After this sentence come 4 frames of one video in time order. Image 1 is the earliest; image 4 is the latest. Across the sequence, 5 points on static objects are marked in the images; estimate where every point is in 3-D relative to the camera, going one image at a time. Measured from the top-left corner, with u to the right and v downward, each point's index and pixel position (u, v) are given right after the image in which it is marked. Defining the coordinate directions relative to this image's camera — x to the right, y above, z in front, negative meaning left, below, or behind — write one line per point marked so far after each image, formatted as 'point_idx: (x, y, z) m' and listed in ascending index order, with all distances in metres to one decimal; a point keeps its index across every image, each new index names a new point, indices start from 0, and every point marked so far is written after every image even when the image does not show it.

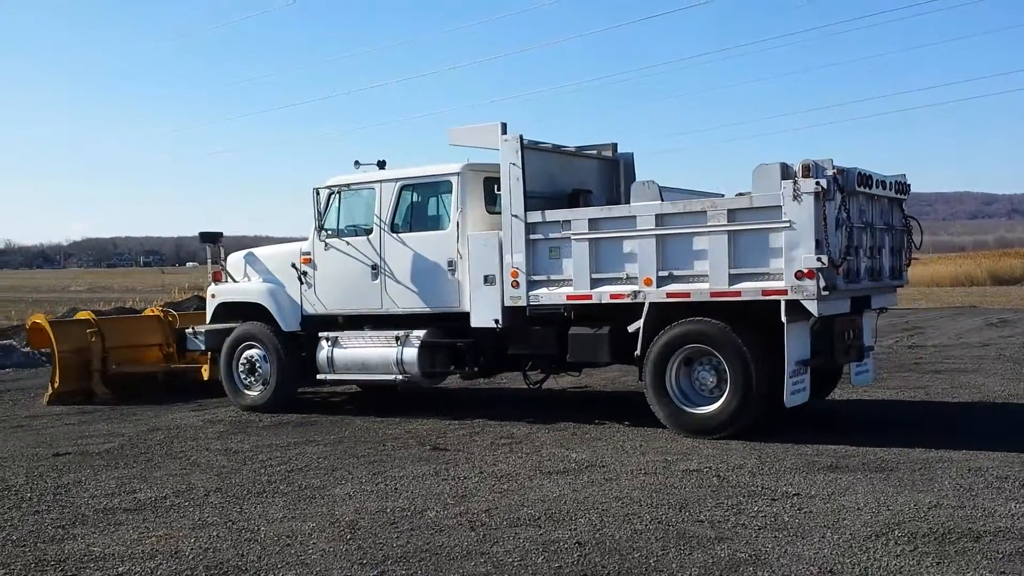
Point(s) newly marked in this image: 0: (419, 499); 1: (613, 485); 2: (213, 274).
0: (-0.6, -1.4, +7.1) m
1: (+0.7, -1.4, +7.5) m
2: (-3.8, +0.2, +13.5) m
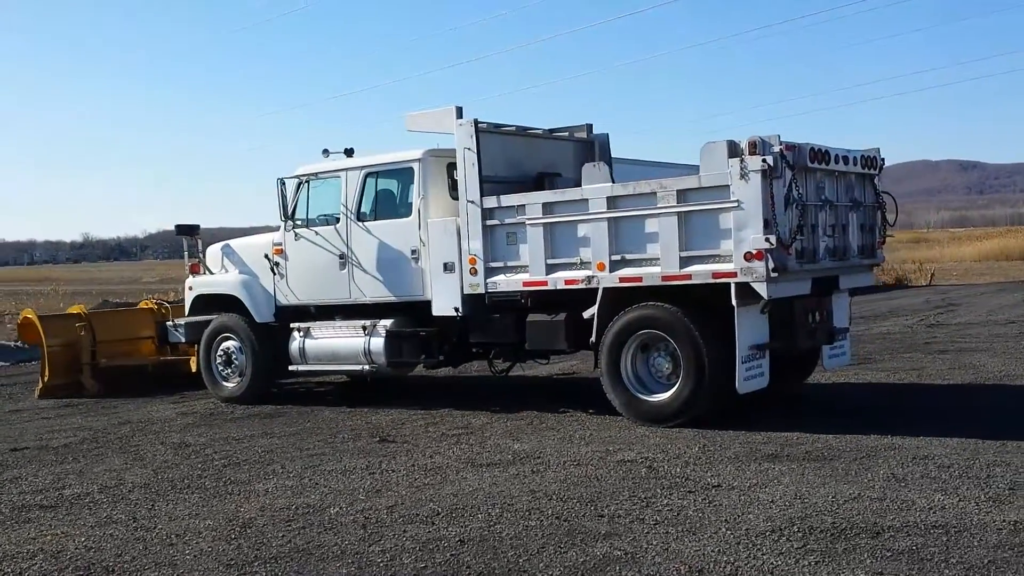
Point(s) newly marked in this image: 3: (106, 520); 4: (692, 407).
0: (-1.2, -1.4, +7.0) m
1: (+0.2, -1.3, +7.3) m
2: (-4.1, +0.3, +13.5) m
3: (-2.6, -1.5, +6.8) m
4: (+1.5, -1.0, +9.1) m
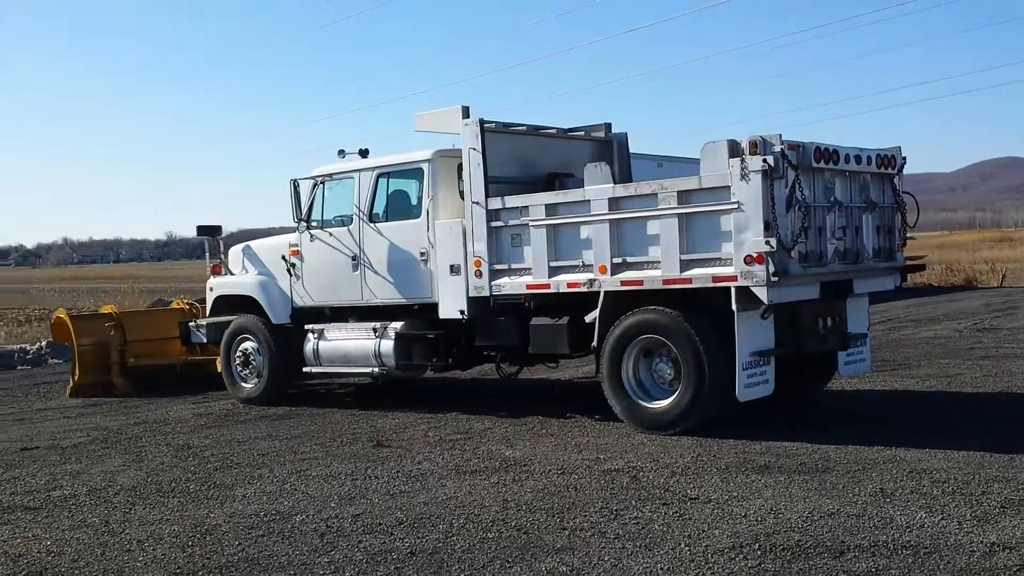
0: (-1.4, -1.4, +6.9) m
1: (0.0, -1.3, +7.2) m
2: (-3.9, +0.3, +13.6) m
3: (-2.8, -1.5, +6.8) m
4: (+1.5, -1.1, +8.8) m
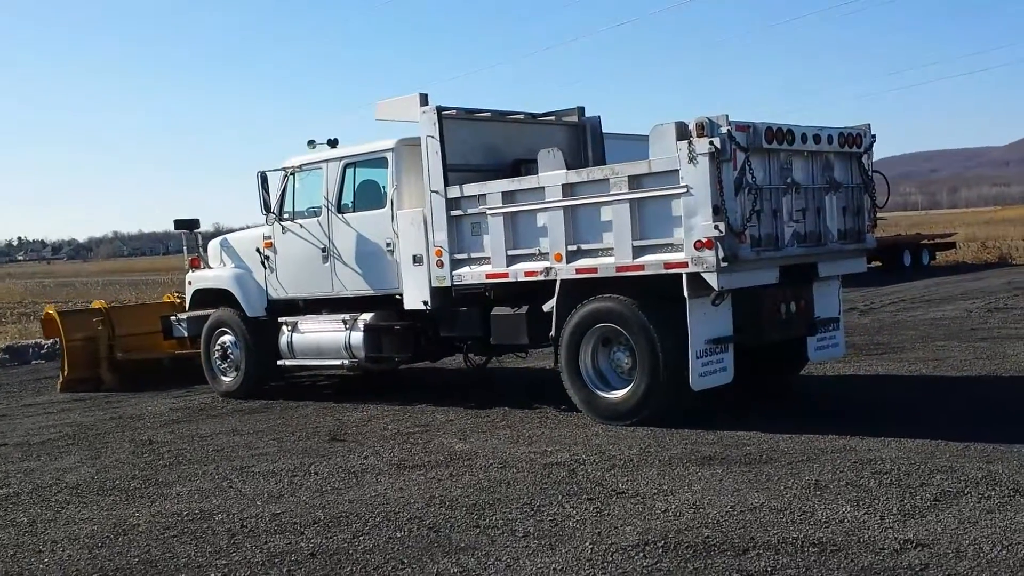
0: (-1.8, -1.4, +6.8) m
1: (-0.4, -1.3, +7.0) m
2: (-4.1, +0.3, +13.5) m
3: (-3.2, -1.5, +6.7) m
4: (+1.1, -0.9, +8.6) m
